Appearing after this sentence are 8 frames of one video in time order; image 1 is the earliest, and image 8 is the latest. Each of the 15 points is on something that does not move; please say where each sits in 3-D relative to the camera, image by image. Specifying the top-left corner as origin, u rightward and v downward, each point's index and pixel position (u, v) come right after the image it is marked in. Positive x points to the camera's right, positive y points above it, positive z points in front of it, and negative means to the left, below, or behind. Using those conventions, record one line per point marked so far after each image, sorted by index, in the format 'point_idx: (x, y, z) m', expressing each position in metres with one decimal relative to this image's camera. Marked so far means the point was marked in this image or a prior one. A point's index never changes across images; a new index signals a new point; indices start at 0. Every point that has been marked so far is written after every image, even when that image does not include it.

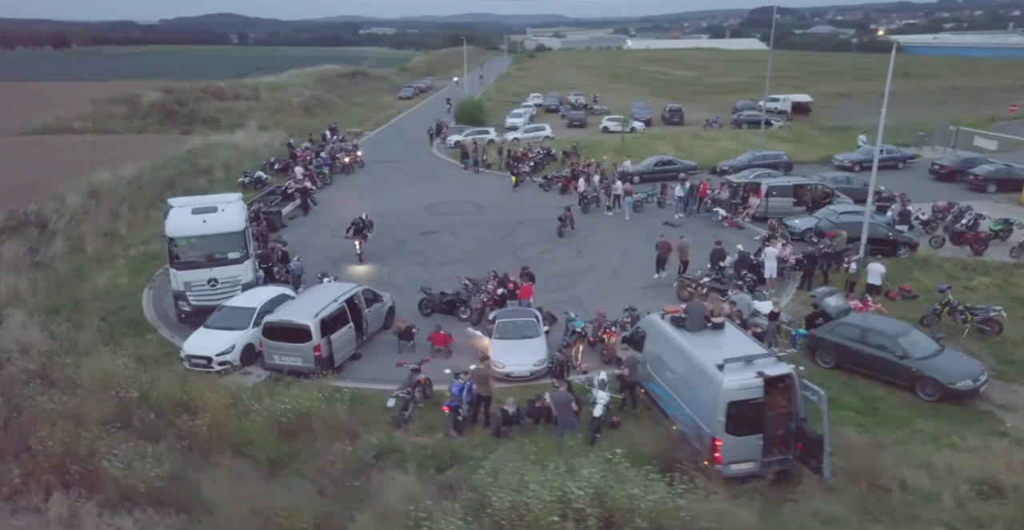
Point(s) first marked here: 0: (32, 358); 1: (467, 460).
0: (-8.7, -1.8, +12.7) m
1: (-0.6, -2.8, +10.0) m
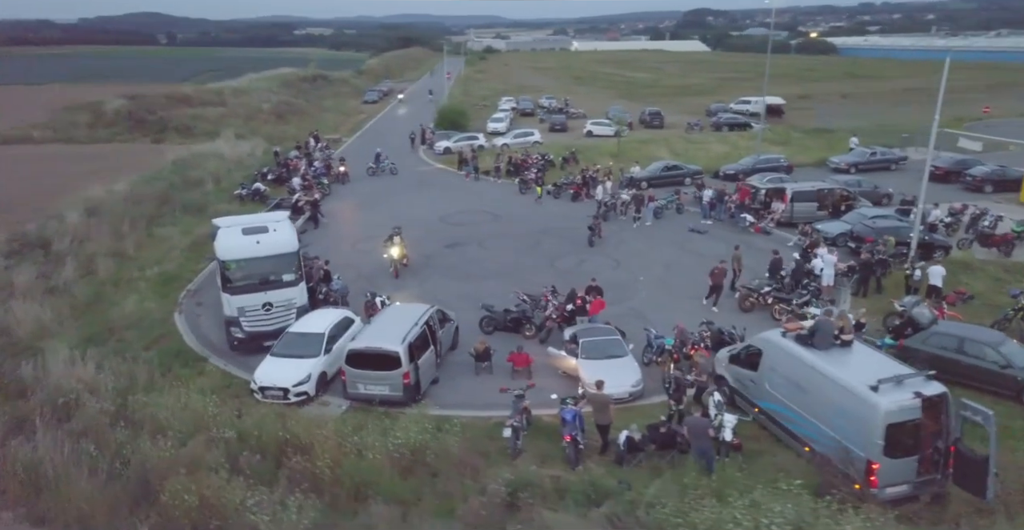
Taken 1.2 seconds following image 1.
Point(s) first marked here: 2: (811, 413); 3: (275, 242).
0: (-6.8, -2.3, +11.7) m
1: (+1.4, -3.1, +9.6) m
2: (+4.5, -2.2, +10.2) m
3: (-5.3, +0.5, +15.5) m
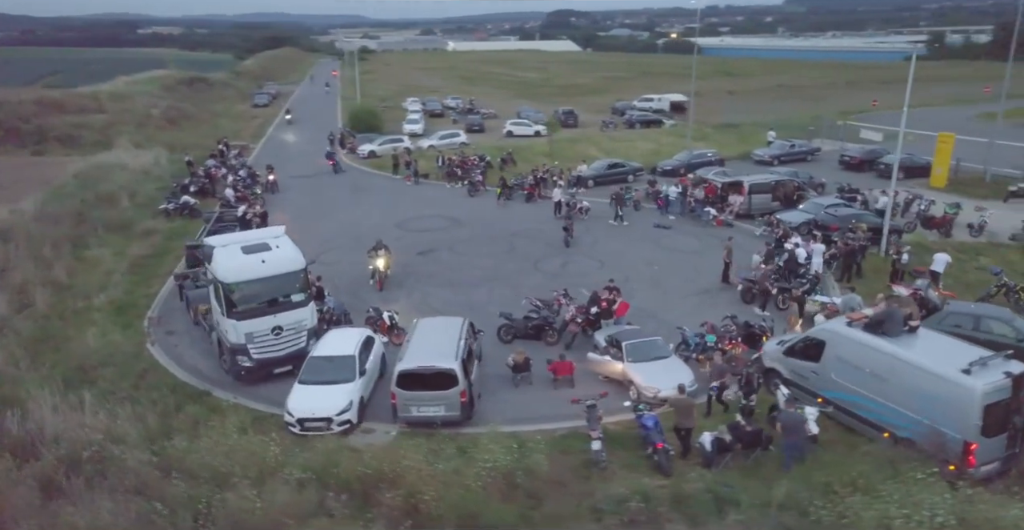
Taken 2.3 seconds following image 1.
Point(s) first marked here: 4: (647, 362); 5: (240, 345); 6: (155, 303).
0: (-5.5, -2.8, +10.2) m
1: (+3.0, -3.1, +9.4) m
2: (+5.8, -2.1, +10.5) m
3: (-4.7, +0.1, +14.2) m
4: (+2.6, -1.9, +13.4) m
5: (-5.5, -1.6, +13.8) m
6: (-9.8, -1.1, +18.9) m
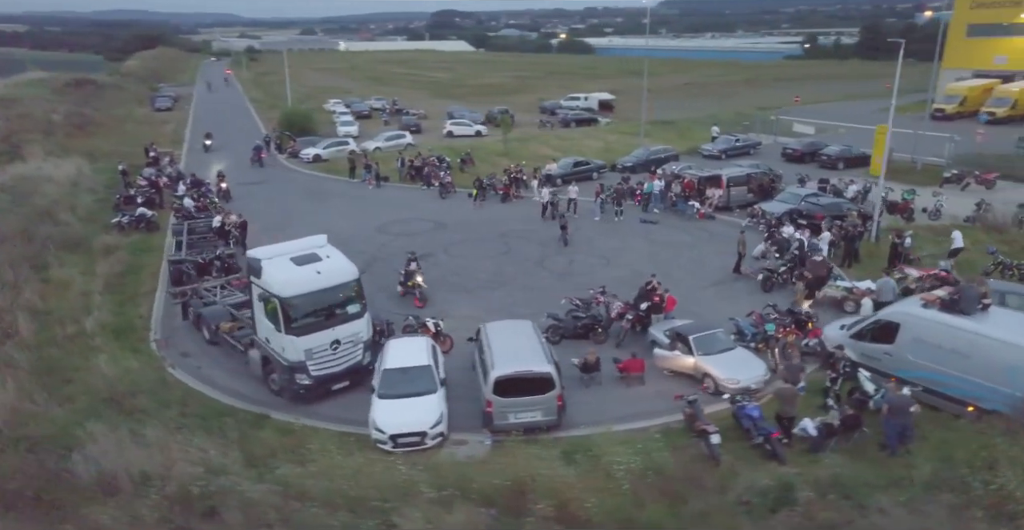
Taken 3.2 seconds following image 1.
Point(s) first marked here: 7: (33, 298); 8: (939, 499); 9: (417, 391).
0: (-3.6, -3.0, +9.4) m
1: (+5.0, -3.0, +9.8) m
2: (+7.6, -1.8, +11.2) m
3: (-3.4, -0.1, +13.4) m
4: (+4.0, -1.8, +13.6) m
5: (-4.0, -1.8, +13.0) m
6: (-9.1, -1.5, +17.5) m
7: (-12.8, -0.8, +18.3) m
8: (+5.2, -2.9, +8.4) m
9: (-1.7, -2.2, +12.2) m
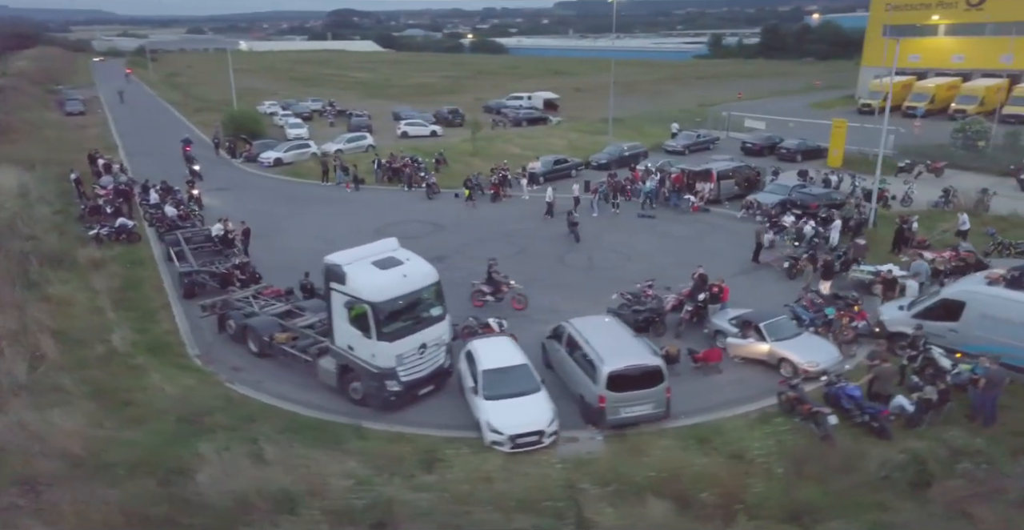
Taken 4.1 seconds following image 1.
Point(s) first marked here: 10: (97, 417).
0: (-1.3, -3.0, +9.1) m
1: (+7.1, -2.7, +10.4) m
2: (+9.5, -1.4, +12.2) m
3: (-1.8, -0.1, +13.1) m
4: (+5.7, -1.5, +14.2) m
5: (-2.3, -1.9, +12.6) m
6: (-7.8, -1.8, +16.5) m
7: (-11.6, -1.3, +16.9) m
8: (+7.5, -2.6, +9.1) m
9: (+0.2, -2.2, +12.1) m
10: (-7.4, -2.7, +12.3) m
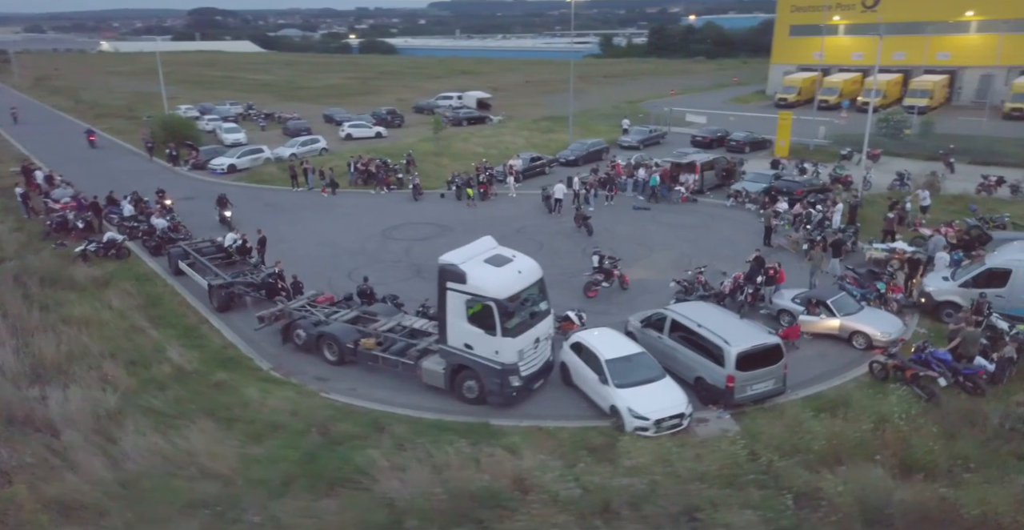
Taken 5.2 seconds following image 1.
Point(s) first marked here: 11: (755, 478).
0: (+1.4, -2.9, +9.3) m
1: (+9.6, -2.2, +11.8) m
2: (+11.7, -0.8, +13.9) m
3: (+0.3, -0.1, +13.2) m
4: (+7.6, -1.1, +15.3) m
5: (0.0, -1.8, +12.6) m
6: (-6.0, -2.0, +15.7) m
7: (-9.8, -1.7, +15.6) m
8: (+10.2, -2.0, +10.6) m
9: (+2.5, -2.0, +12.5) m
10: (-5.0, -2.9, +11.6) m
11: (+3.3, -2.9, +9.2) m
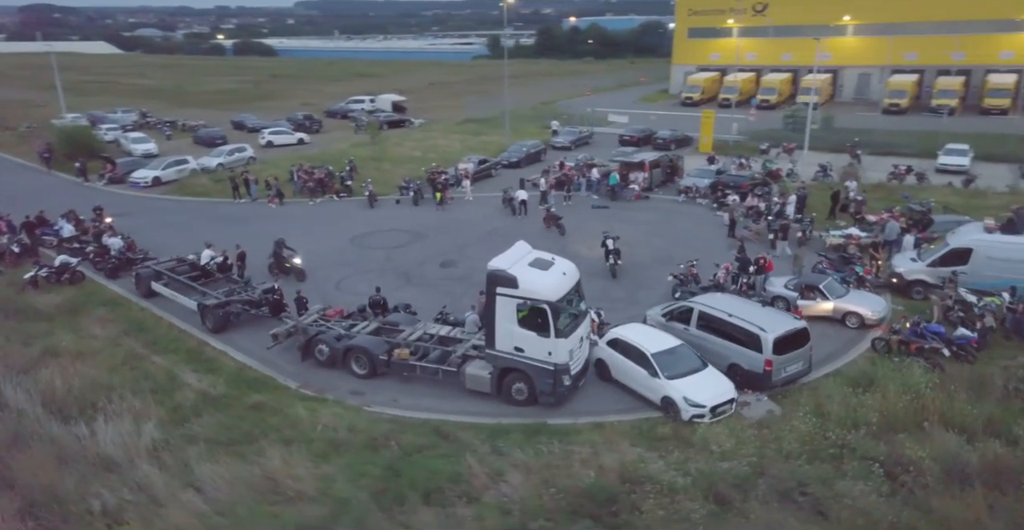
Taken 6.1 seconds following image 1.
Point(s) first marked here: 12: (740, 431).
0: (+3.0, -2.9, +10.0) m
1: (+10.7, -1.7, +13.6) m
2: (+12.3, -0.2, +16.0) m
3: (+1.1, -0.1, +13.6) m
4: (+8.1, -0.8, +16.7) m
5: (+1.0, -1.9, +13.0) m
6: (-5.4, -2.4, +15.2) m
7: (-9.2, -2.2, +14.5) m
8: (+11.4, -1.5, +12.5) m
9: (+3.5, -2.0, +13.2) m
10: (-3.8, -3.2, +11.2) m
11: (+4.8, -2.7, +10.1) m
12: (+3.8, -2.7, +11.4) m
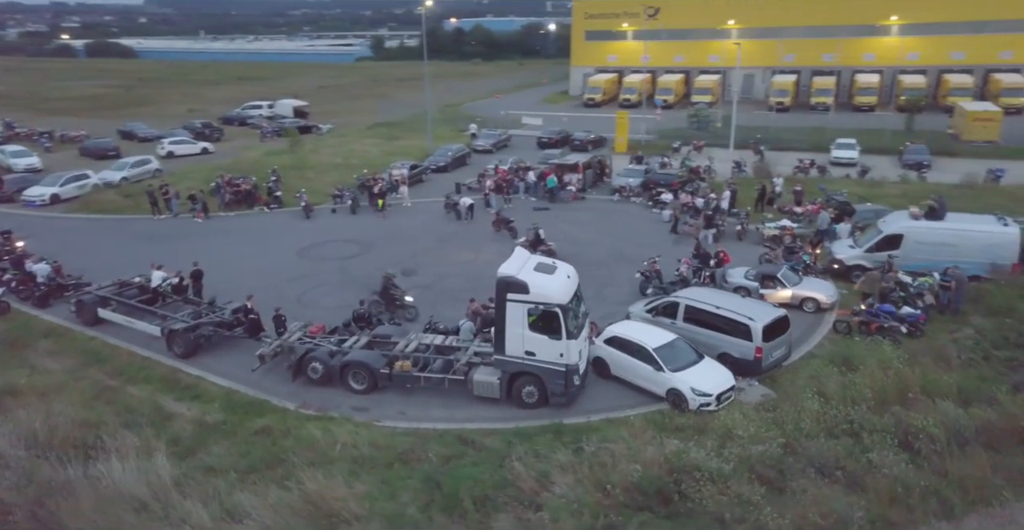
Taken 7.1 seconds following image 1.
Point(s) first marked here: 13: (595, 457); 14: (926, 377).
0: (+3.7, -2.8, +10.7) m
1: (+10.7, -1.3, +15.5) m
2: (+11.9, +0.2, +18.0) m
3: (+1.2, -0.1, +14.0) m
4: (+7.6, -0.5, +18.2) m
5: (+1.3, -2.0, +13.4) m
6: (-5.4, -2.8, +14.6) m
7: (-9.0, -2.8, +13.4) m
8: (+11.5, -1.1, +14.4) m
9: (+3.7, -1.9, +14.0) m
10: (-3.1, -3.4, +10.9) m
11: (+5.5, -2.6, +11.1) m
12: (+4.3, -2.6, +12.2) m
13: (+1.3, -3.1, +11.1) m
14: (+7.7, -2.1, +12.8) m
